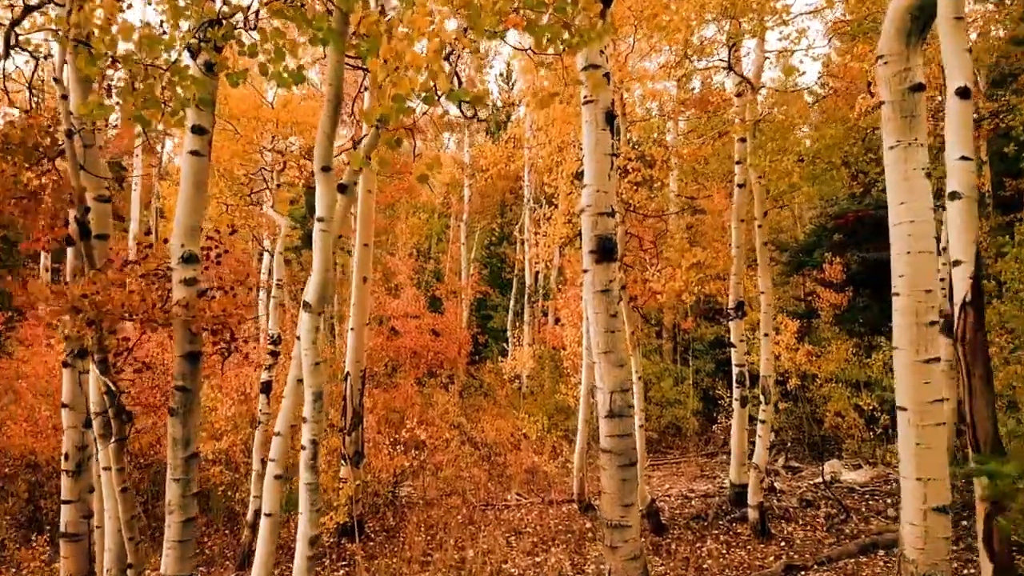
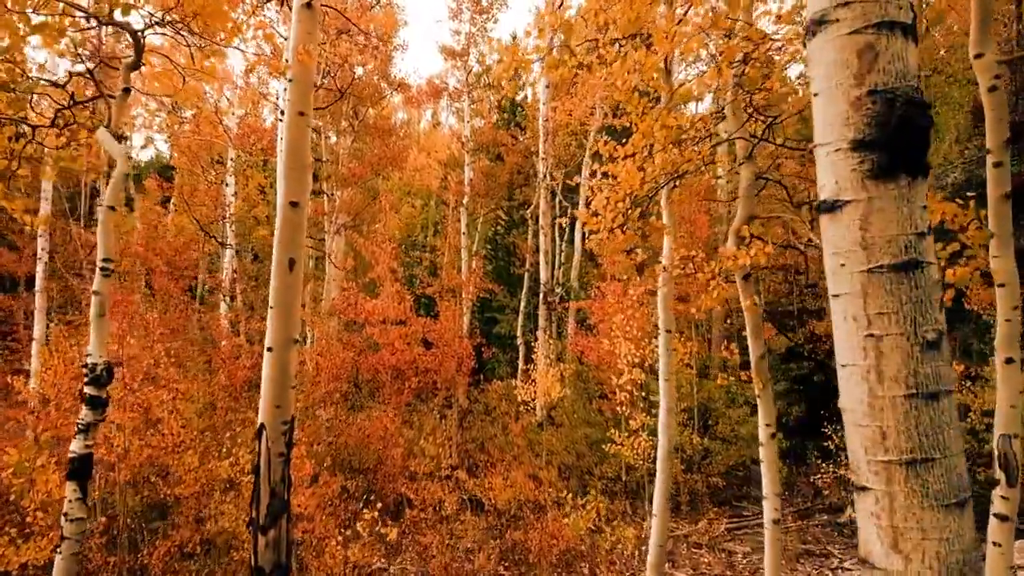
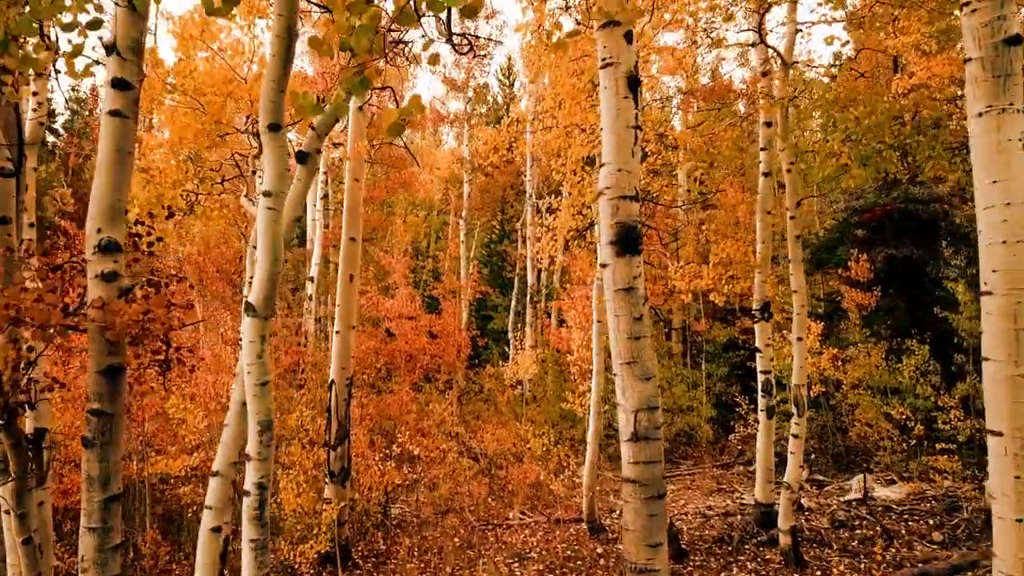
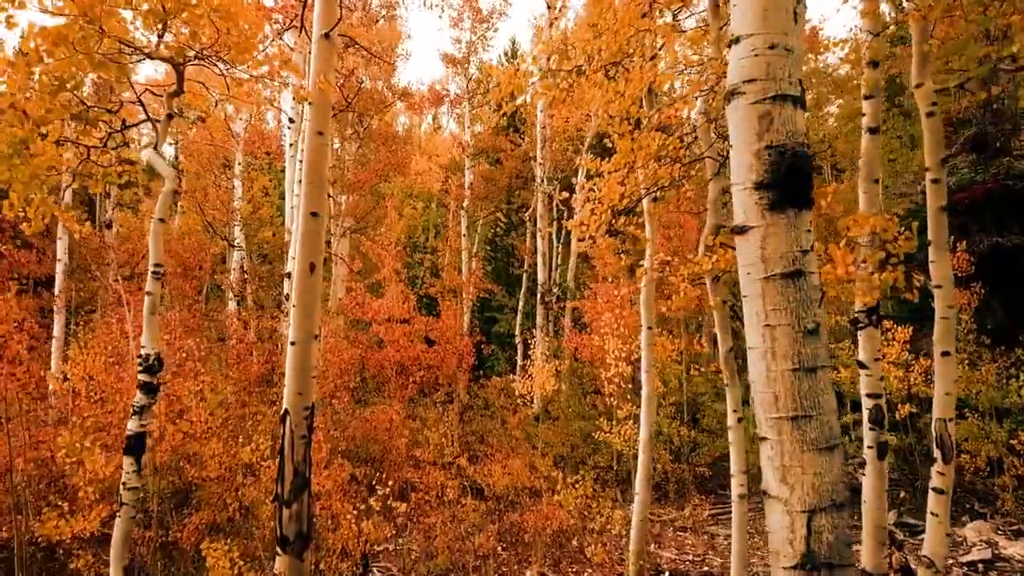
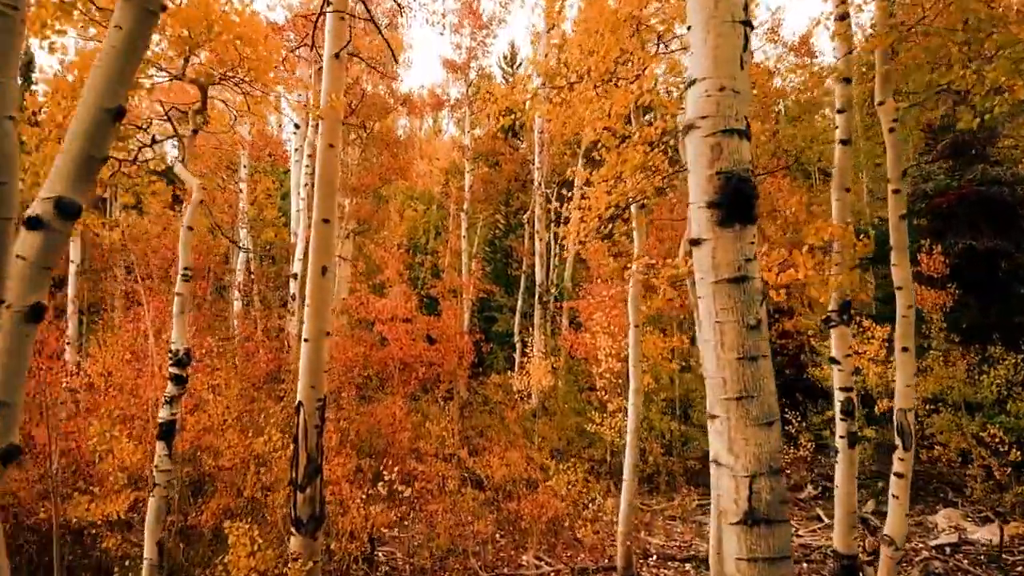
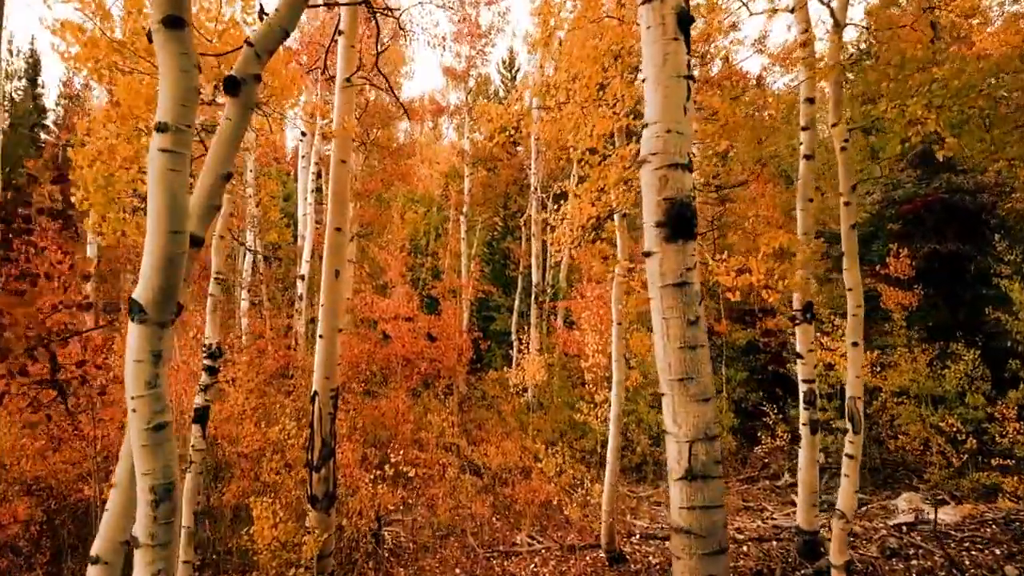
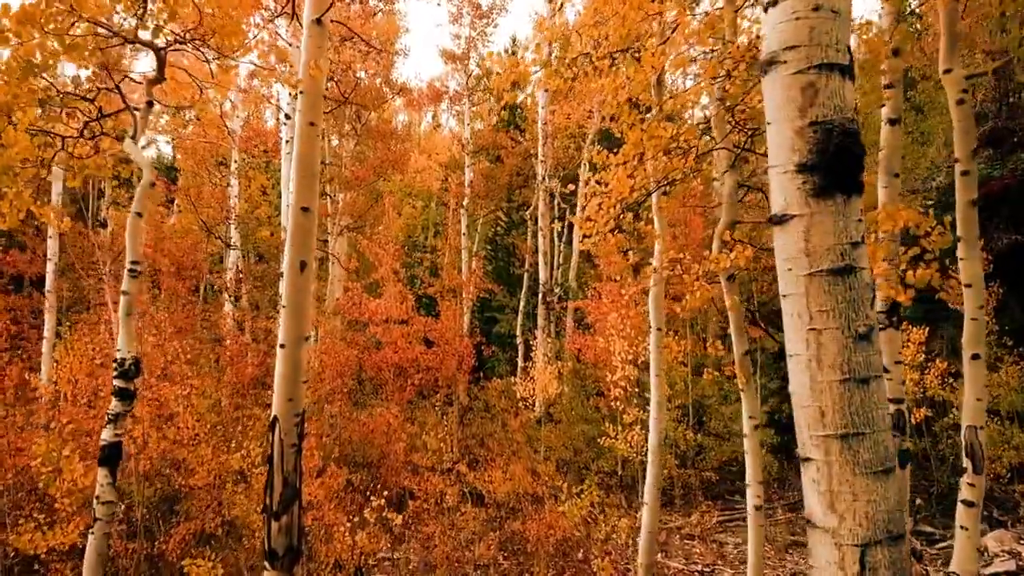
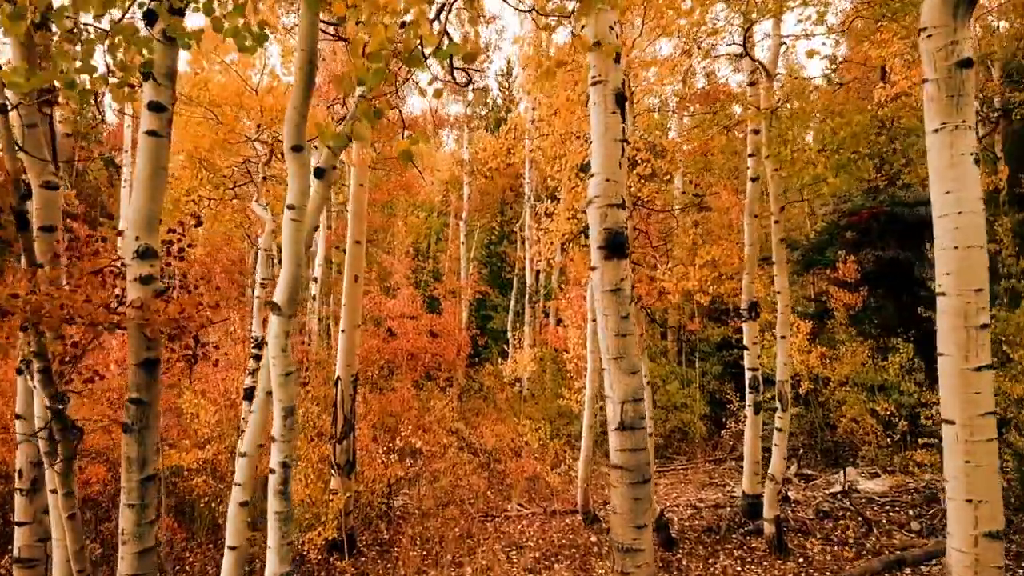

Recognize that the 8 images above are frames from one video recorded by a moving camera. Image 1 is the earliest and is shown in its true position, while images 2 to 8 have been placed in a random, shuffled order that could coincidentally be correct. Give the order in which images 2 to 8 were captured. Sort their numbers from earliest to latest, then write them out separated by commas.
8, 3, 6, 5, 4, 7, 2
